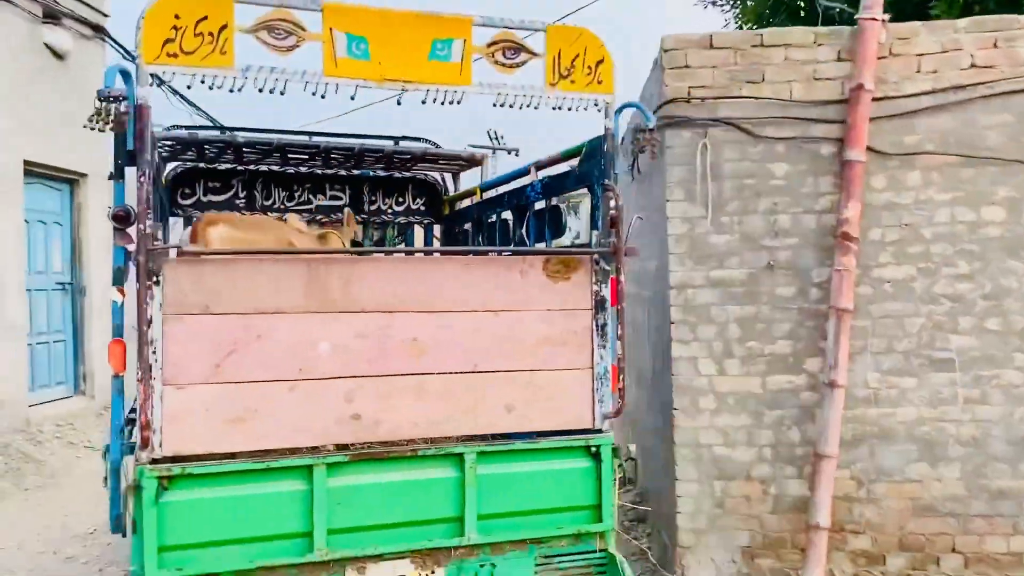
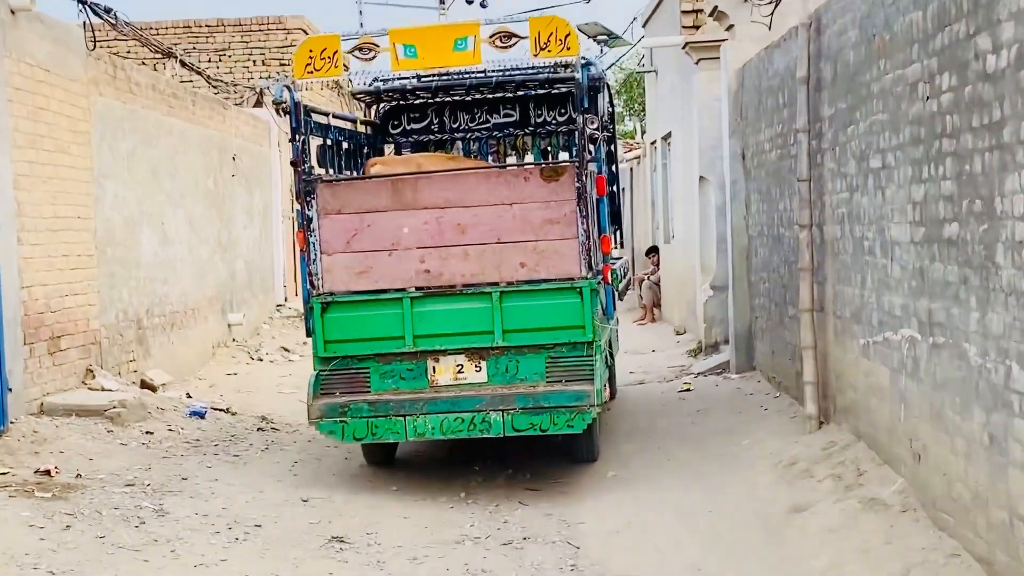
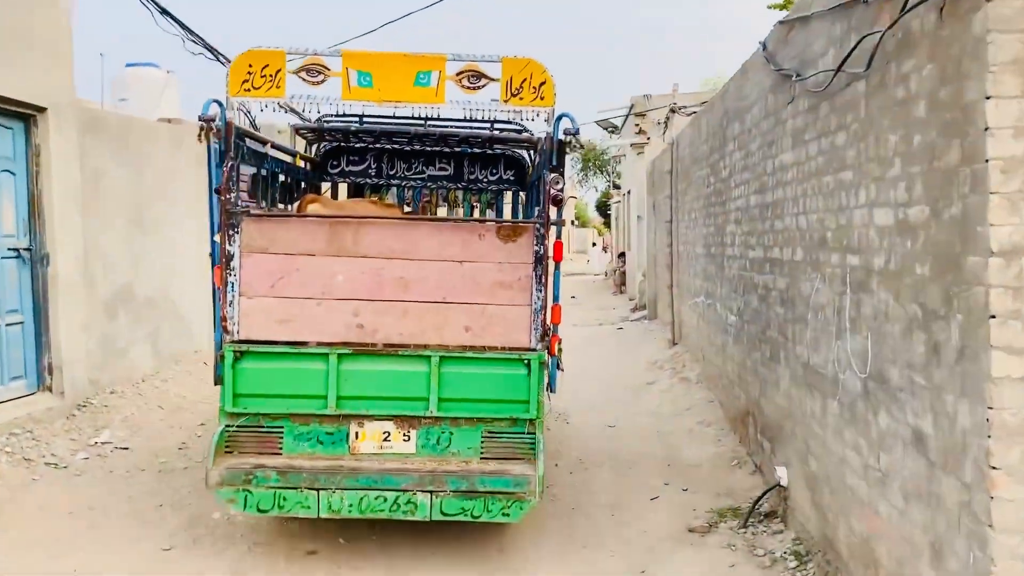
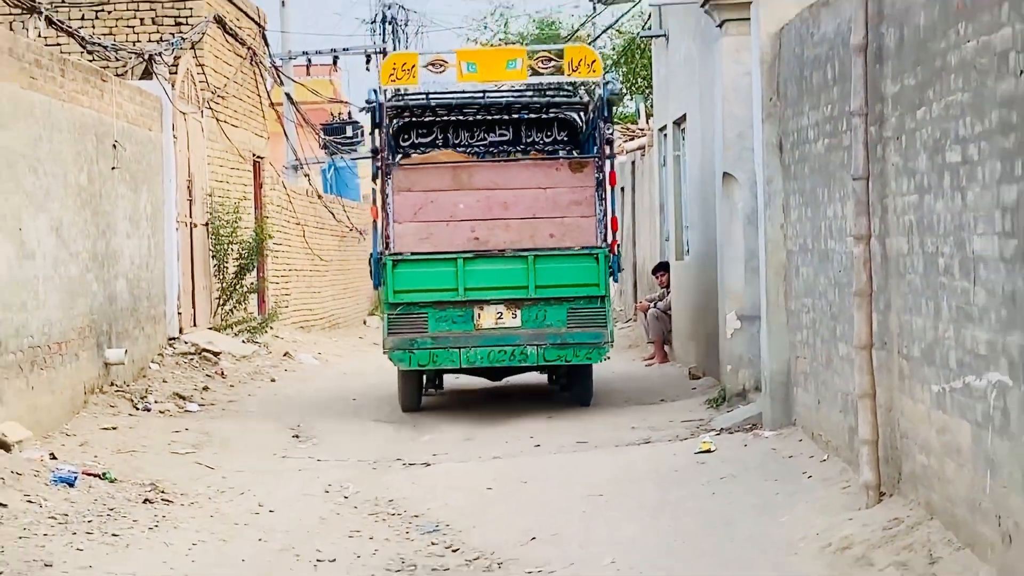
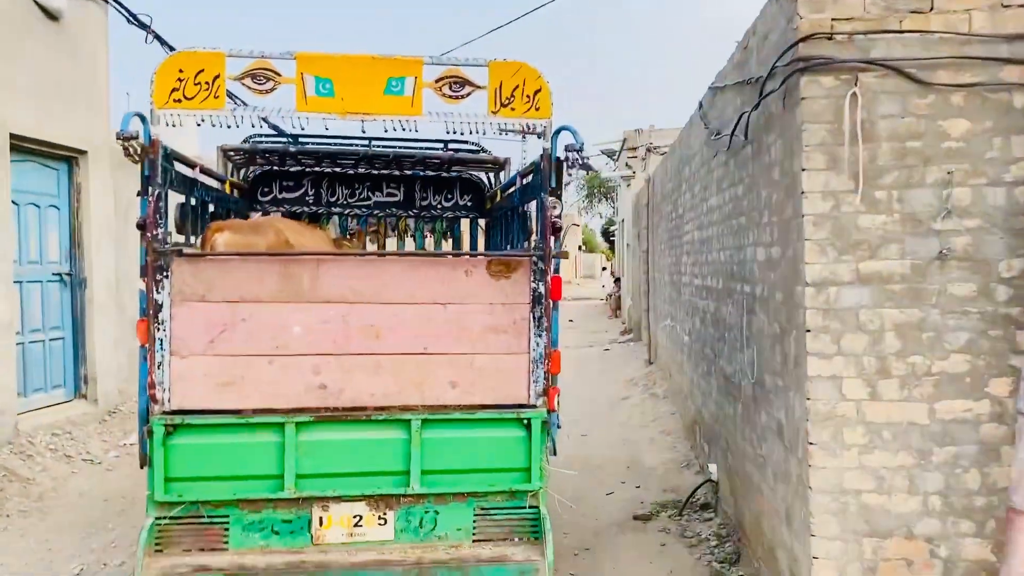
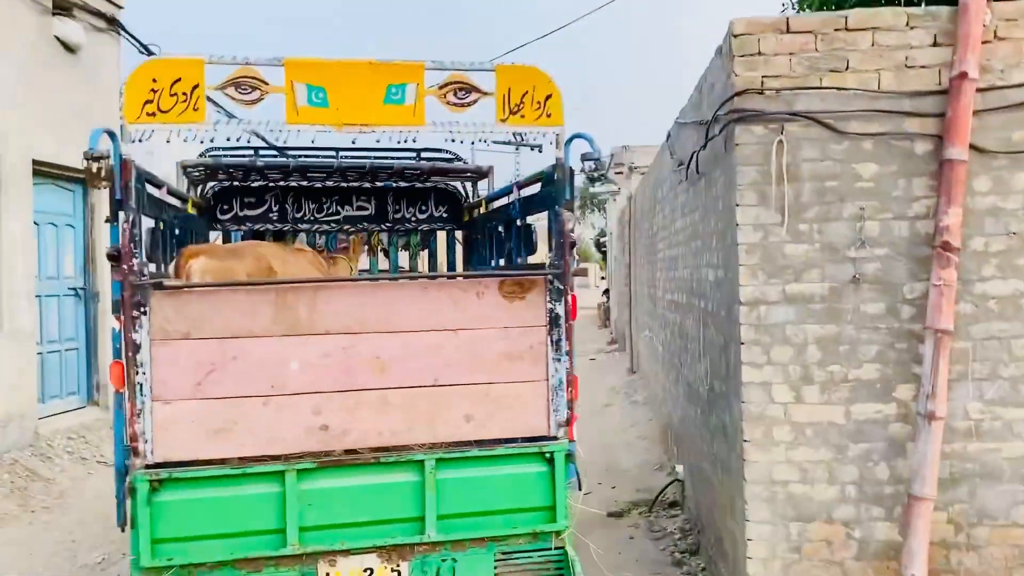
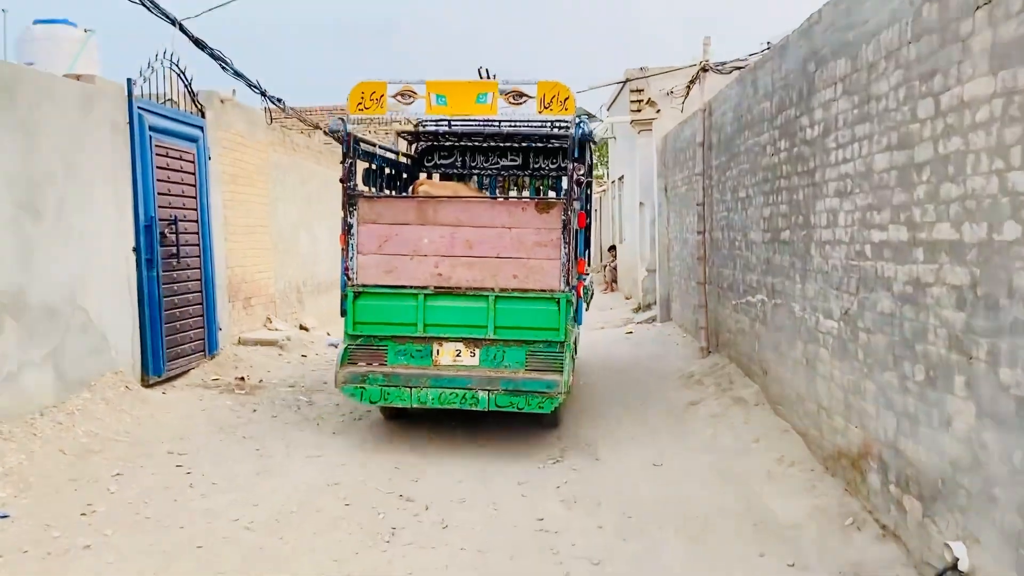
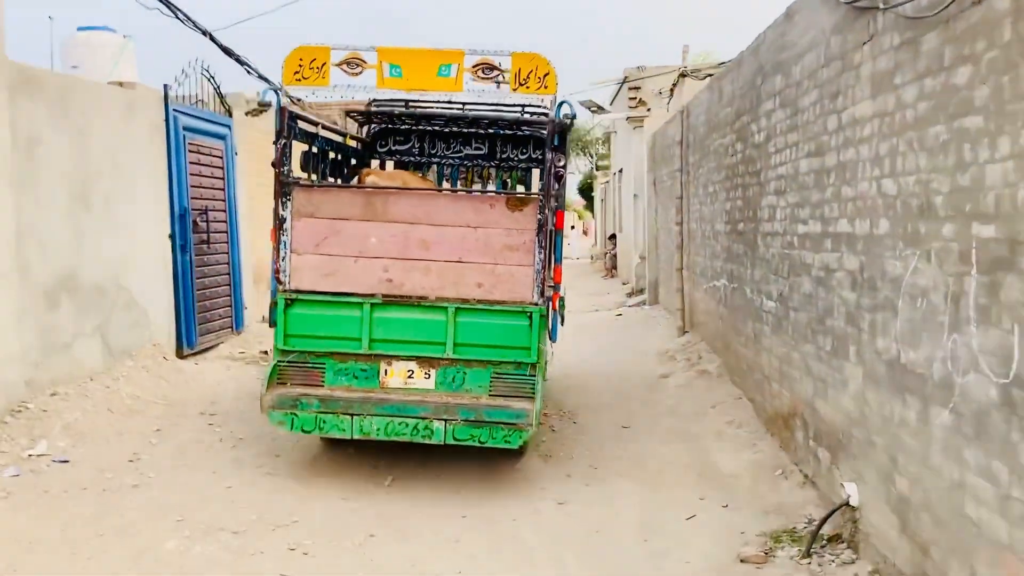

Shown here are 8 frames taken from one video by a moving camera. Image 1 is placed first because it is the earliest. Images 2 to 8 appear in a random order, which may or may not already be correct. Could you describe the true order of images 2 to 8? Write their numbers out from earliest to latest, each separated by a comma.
6, 5, 3, 8, 7, 2, 4
